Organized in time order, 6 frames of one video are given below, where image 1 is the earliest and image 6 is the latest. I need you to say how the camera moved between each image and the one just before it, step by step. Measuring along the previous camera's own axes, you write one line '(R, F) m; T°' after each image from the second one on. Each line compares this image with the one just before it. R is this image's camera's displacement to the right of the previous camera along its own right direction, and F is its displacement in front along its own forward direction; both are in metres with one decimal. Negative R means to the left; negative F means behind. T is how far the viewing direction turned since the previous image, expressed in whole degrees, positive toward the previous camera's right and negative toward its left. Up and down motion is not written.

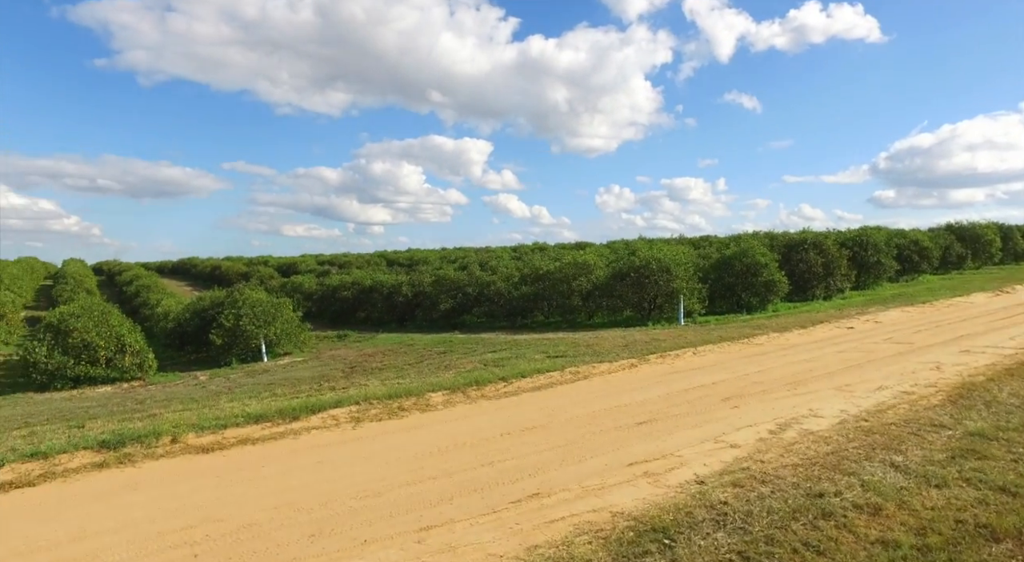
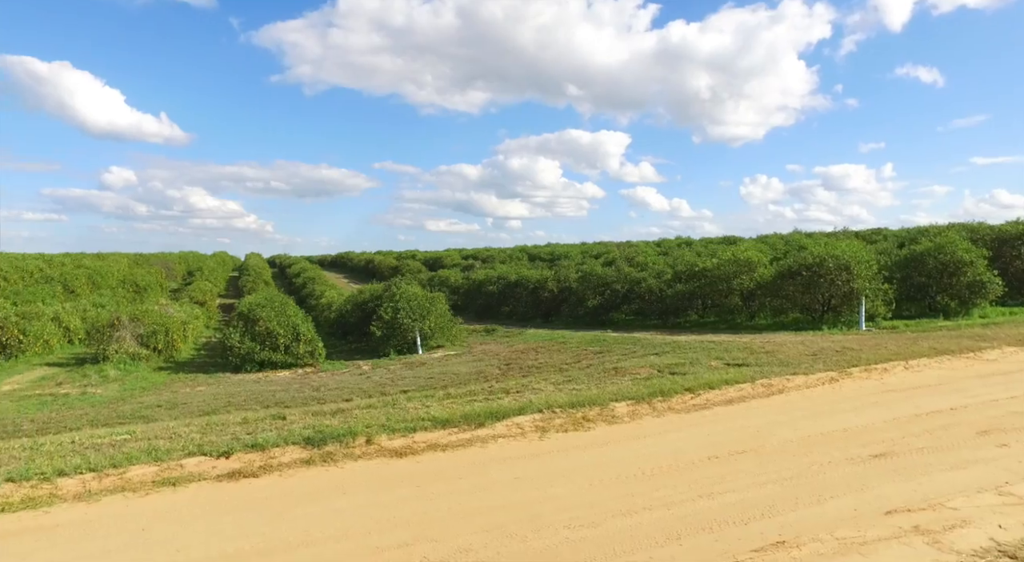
(-0.7, +0.5) m; -12°
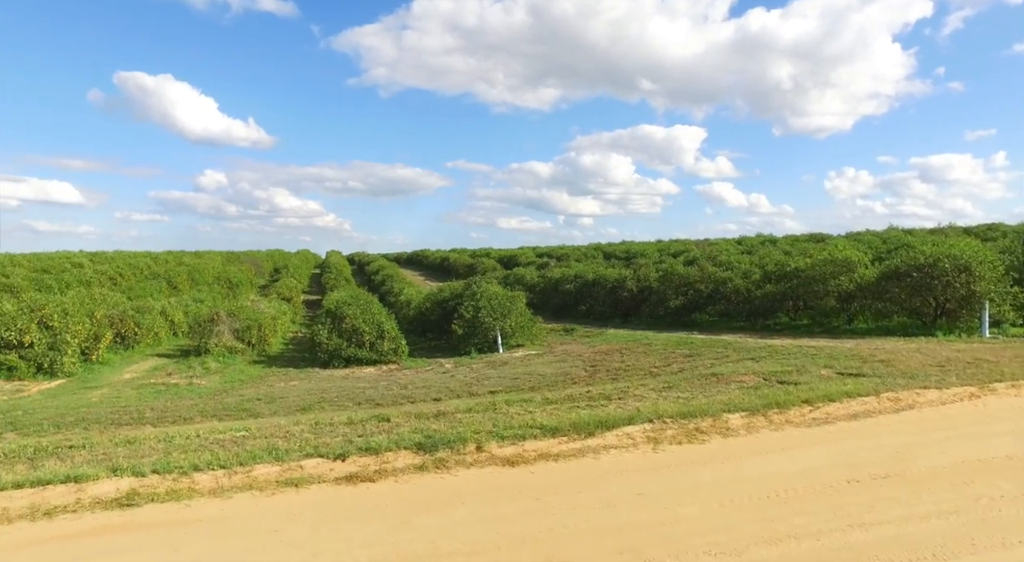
(-0.5, +0.2) m; -6°
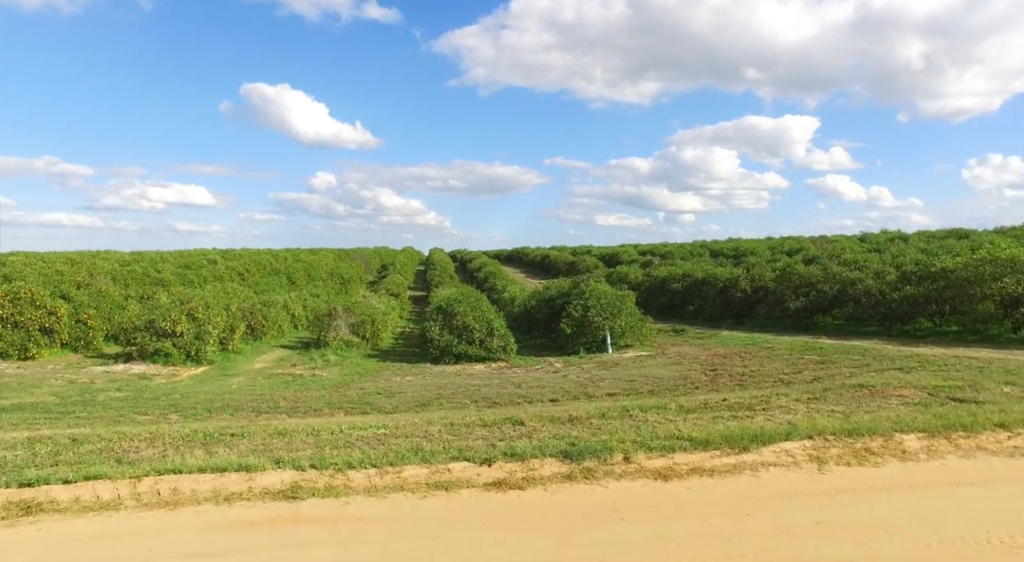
(-0.5, +0.2) m; -9°
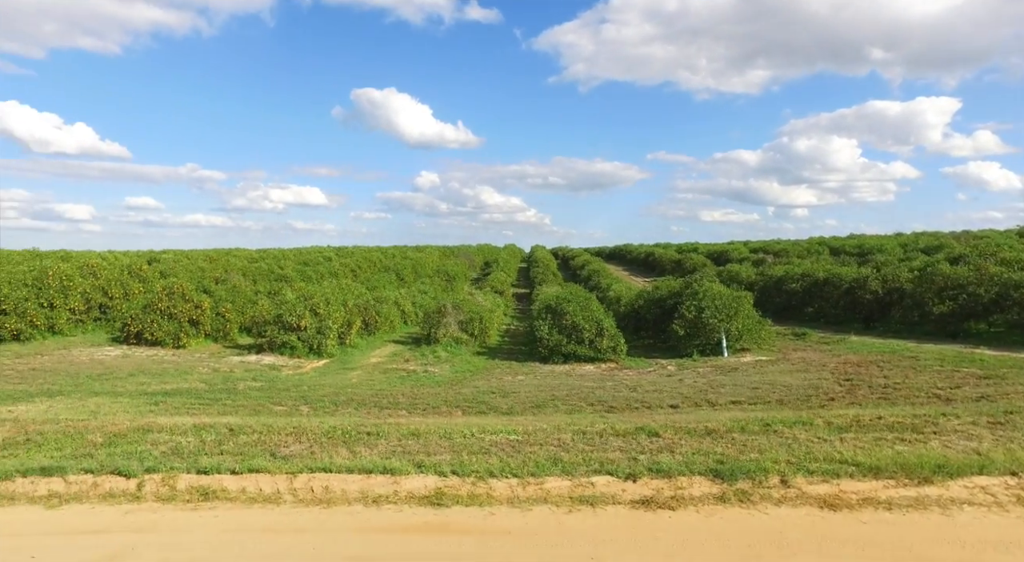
(-0.4, +0.2) m; -9°
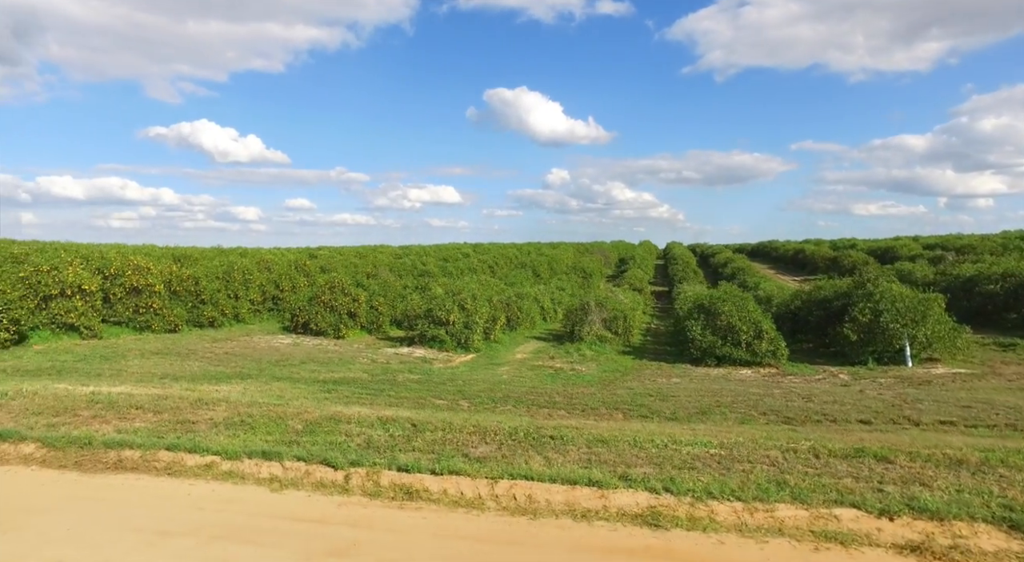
(-0.8, +0.4) m; -12°
